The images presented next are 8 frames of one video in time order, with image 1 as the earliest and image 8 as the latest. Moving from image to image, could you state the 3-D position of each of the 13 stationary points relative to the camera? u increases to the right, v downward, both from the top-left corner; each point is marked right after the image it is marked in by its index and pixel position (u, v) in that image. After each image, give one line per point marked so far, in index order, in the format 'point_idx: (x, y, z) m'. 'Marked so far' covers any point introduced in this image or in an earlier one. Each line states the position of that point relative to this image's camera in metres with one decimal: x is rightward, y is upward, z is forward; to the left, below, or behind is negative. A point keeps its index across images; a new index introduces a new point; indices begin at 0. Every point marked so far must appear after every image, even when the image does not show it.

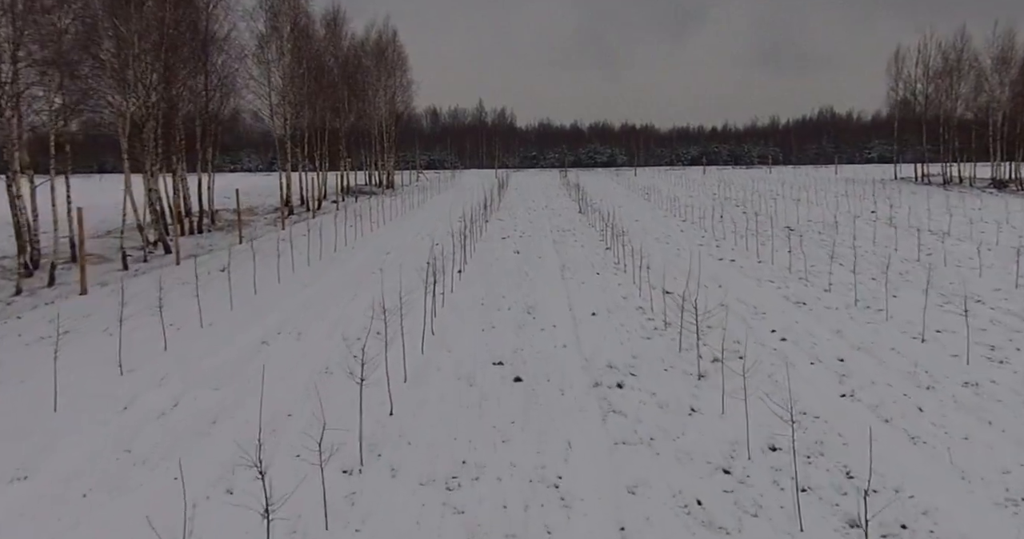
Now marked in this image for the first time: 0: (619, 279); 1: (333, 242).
0: (+1.5, -0.1, +10.6) m
1: (-3.5, +0.5, +14.9) m
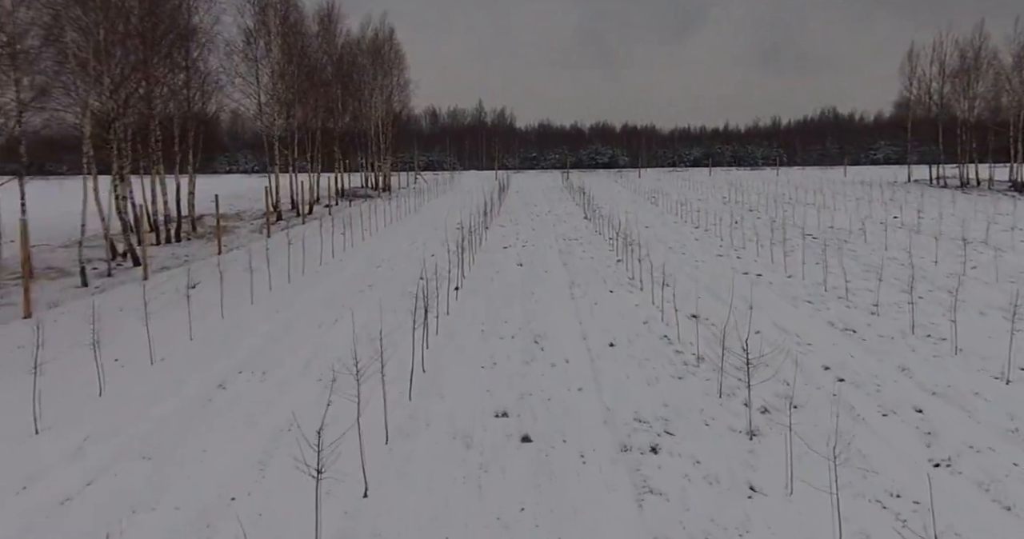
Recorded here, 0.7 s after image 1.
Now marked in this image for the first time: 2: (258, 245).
0: (+1.6, -0.4, +9.4) m
1: (-3.5, +0.3, +13.7) m
2: (-4.9, +0.4, +14.5) m
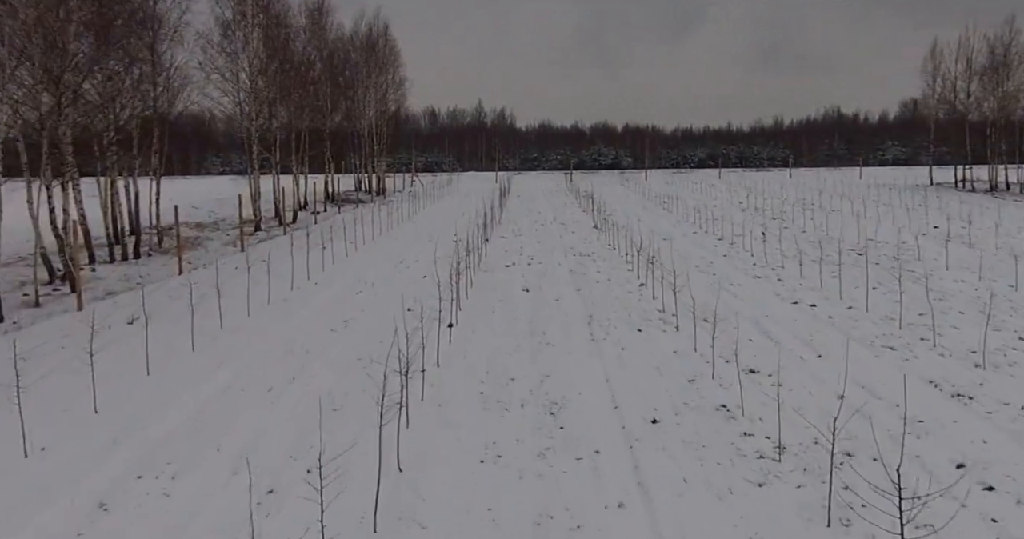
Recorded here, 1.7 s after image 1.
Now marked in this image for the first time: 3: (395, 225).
0: (+1.6, -0.7, +7.6) m
1: (-3.4, -0.1, +11.9) m
2: (-4.8, 0.0, +12.7) m
3: (-3.0, +1.1, +19.3) m
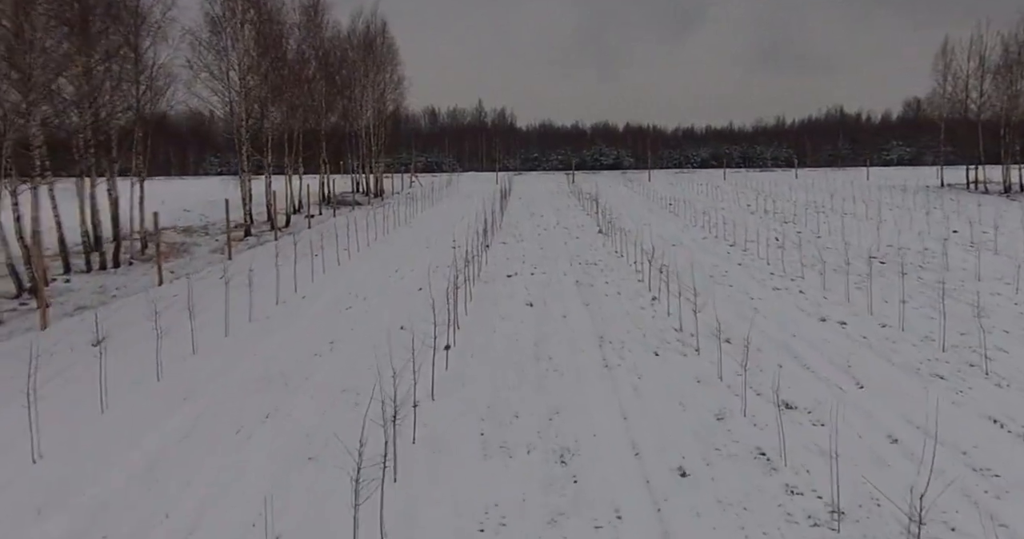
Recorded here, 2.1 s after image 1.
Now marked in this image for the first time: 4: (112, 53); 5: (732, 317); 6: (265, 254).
0: (+1.7, -0.9, +6.8) m
1: (-3.4, -0.2, +11.1) m
2: (-4.8, -0.1, +11.9) m
3: (-3.0, +1.0, +18.5) m
4: (-7.0, +3.8, +13.2) m
5: (+2.6, -0.5, +8.8) m
6: (-4.5, +0.3, +13.7) m
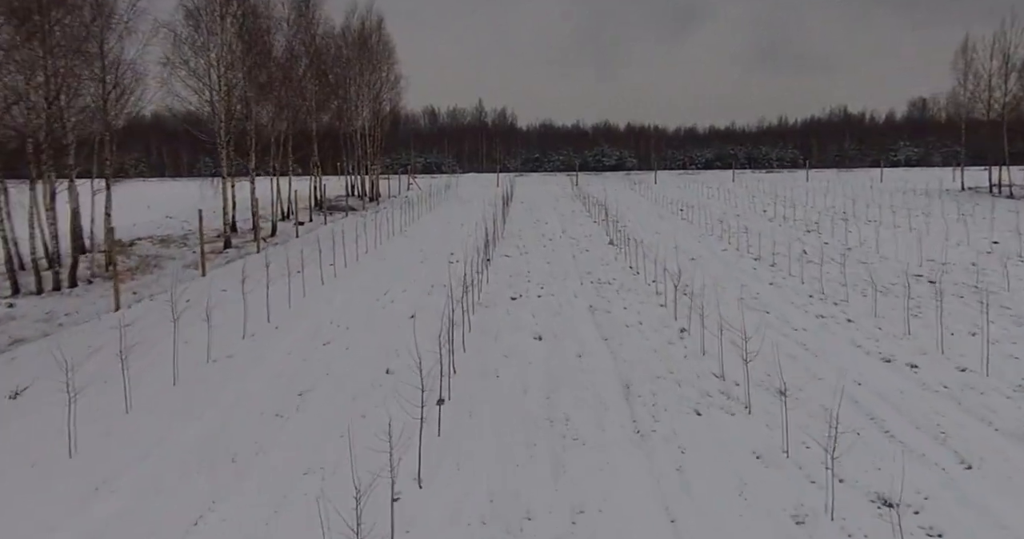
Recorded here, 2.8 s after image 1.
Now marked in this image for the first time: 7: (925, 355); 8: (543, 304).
0: (+1.7, -1.2, +5.5) m
1: (-3.3, -0.5, +9.8) m
2: (-4.7, -0.4, +10.5) m
3: (-2.9, +0.7, +17.1) m
4: (-7.0, +3.5, +11.8) m
5: (+2.6, -0.9, +7.4) m
6: (-4.4, 0.0, +12.3) m
7: (+4.2, -0.9, +7.6) m
8: (+0.4, -0.5, +10.2) m
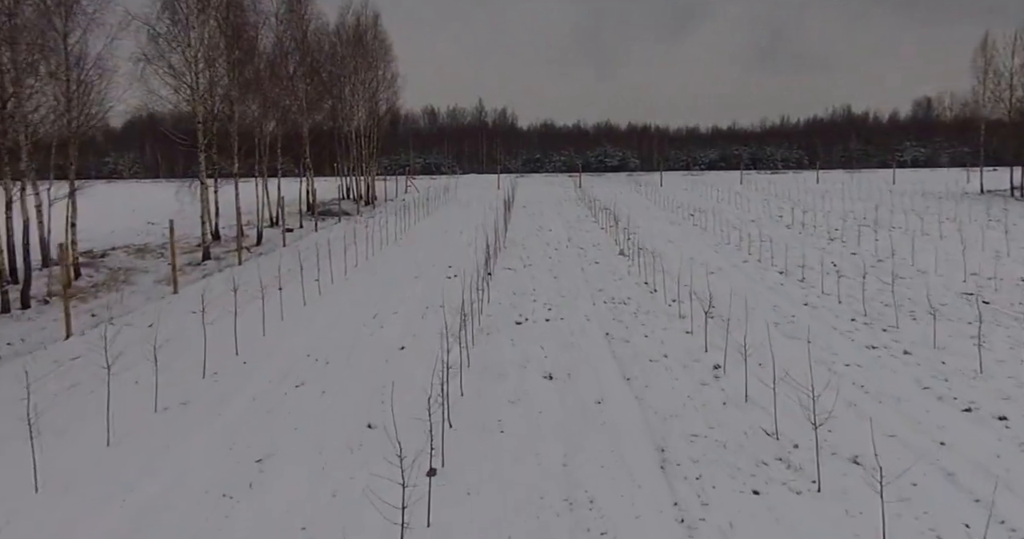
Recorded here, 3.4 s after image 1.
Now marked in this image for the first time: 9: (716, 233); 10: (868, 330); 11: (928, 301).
0: (+1.8, -1.5, +4.2) m
1: (-3.3, -0.8, +8.5) m
2: (-4.7, -0.7, +9.3) m
3: (-2.8, +0.4, +15.9) m
4: (-6.9, +3.2, +10.6) m
5: (+2.7, -1.1, +6.2) m
6: (-4.3, -0.3, +11.1) m
7: (+4.2, -1.1, +6.3) m
8: (+0.5, -0.7, +9.0) m
9: (+5.0, +0.9, +18.4) m
10: (+4.2, -0.7, +8.8) m
11: (+5.6, -0.4, +10.3) m
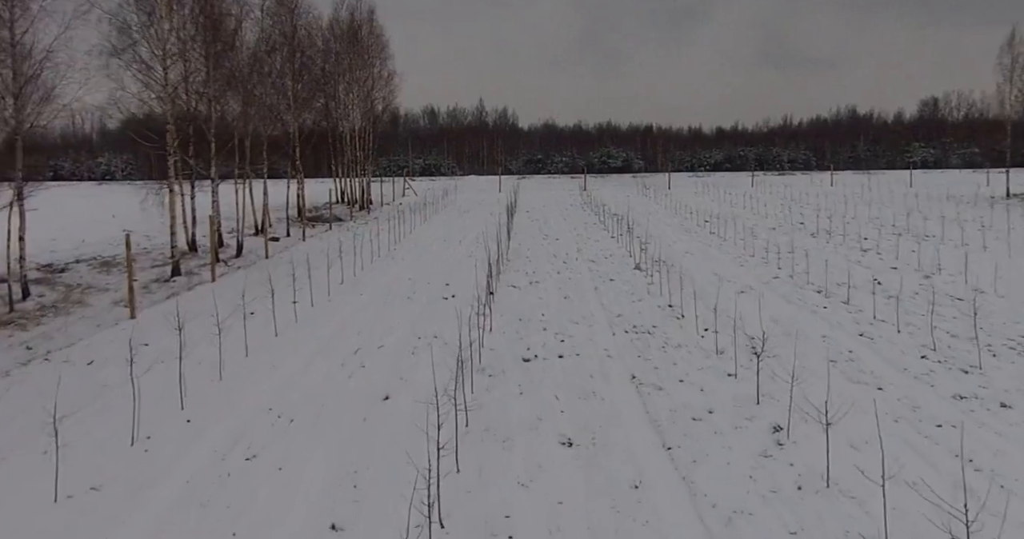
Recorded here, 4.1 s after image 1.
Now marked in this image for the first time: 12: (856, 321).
0: (+1.9, -1.8, +2.7) m
1: (-3.2, -1.1, +7.0) m
2: (-4.6, -1.0, +7.8) m
3: (-2.8, +0.1, +14.4) m
4: (-6.8, +2.9, +9.1) m
5: (+2.8, -1.4, +4.7) m
6: (-4.3, -0.6, +9.6) m
7: (+4.3, -1.4, +4.8) m
8: (+0.5, -1.0, +7.5) m
9: (+5.1, +0.6, +16.9) m
10: (+4.3, -1.0, +7.4) m
11: (+5.7, -0.7, +8.8) m
12: (+4.4, -0.6, +9.7) m
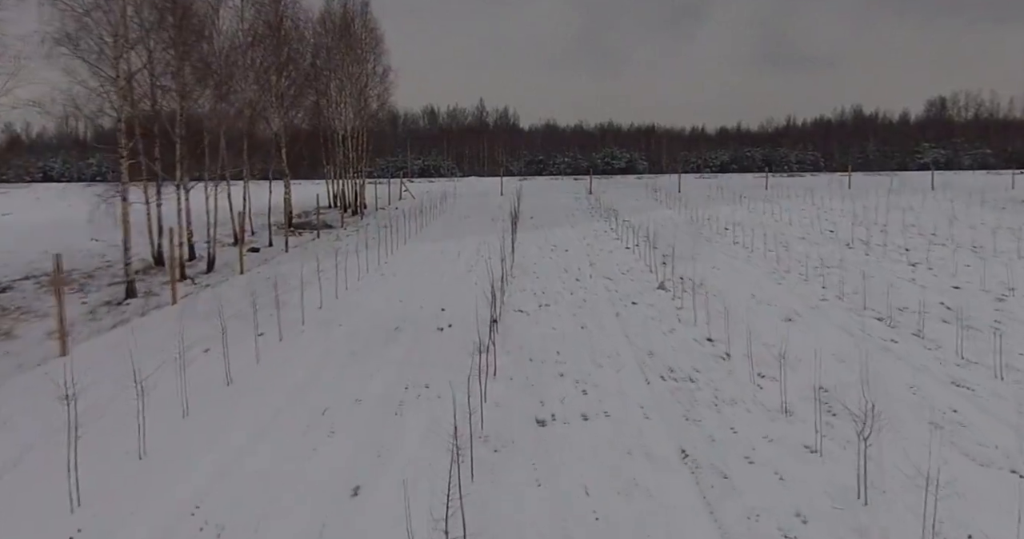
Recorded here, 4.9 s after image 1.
0: (+2.0, -2.1, +1.0) m
1: (-3.1, -1.4, +5.3) m
2: (-4.5, -1.3, +6.0) m
3: (-2.7, -0.2, +12.6) m
4: (-6.7, +2.6, +7.4) m
5: (+2.9, -1.7, +2.9) m
6: (-4.2, -0.9, +7.8) m
7: (+4.4, -1.7, +3.1) m
8: (+0.6, -1.3, +5.7) m
9: (+5.2, +0.3, +15.2) m
10: (+4.4, -1.3, +5.6) m
11: (+5.8, -1.0, +7.0) m
12: (+4.5, -1.0, +7.9) m
